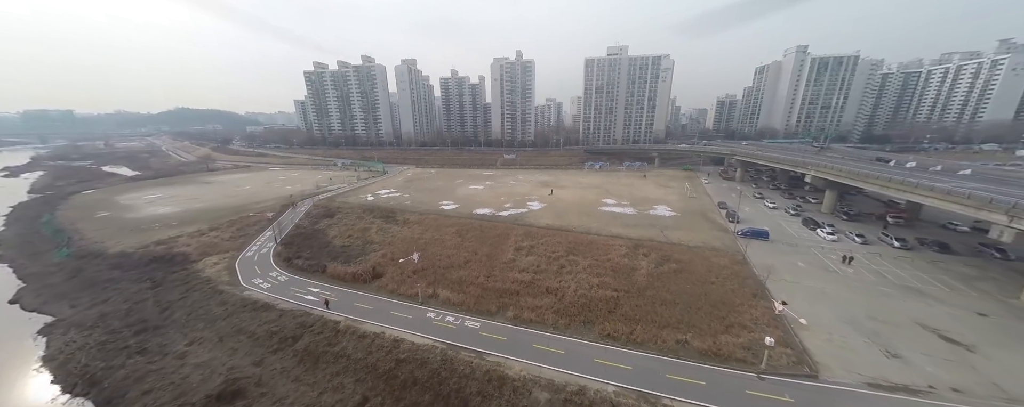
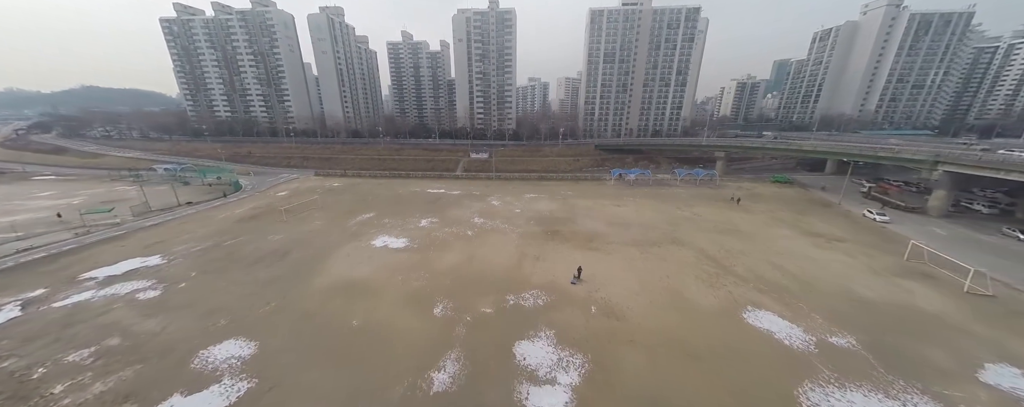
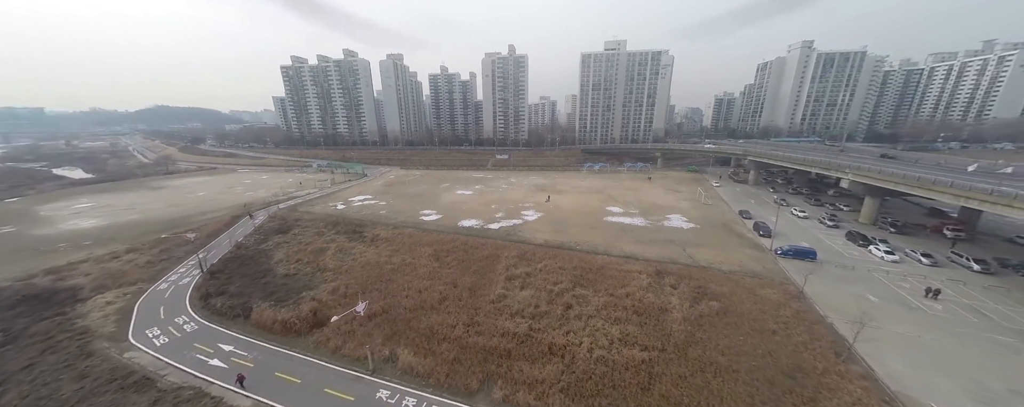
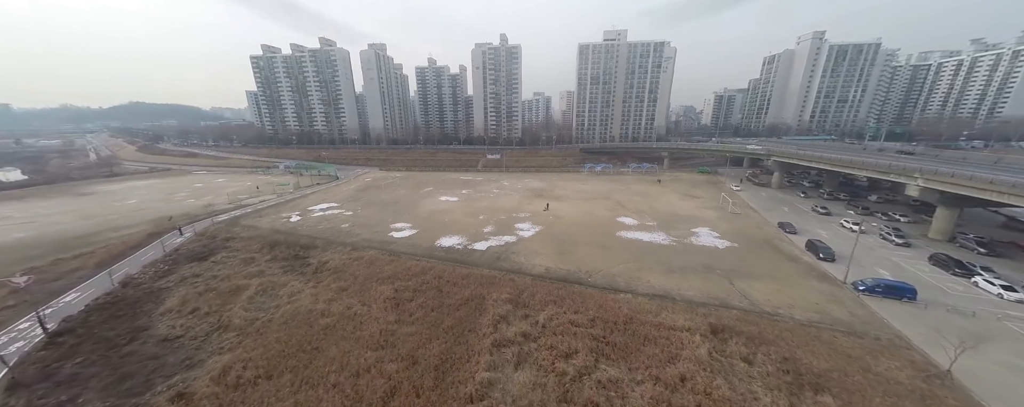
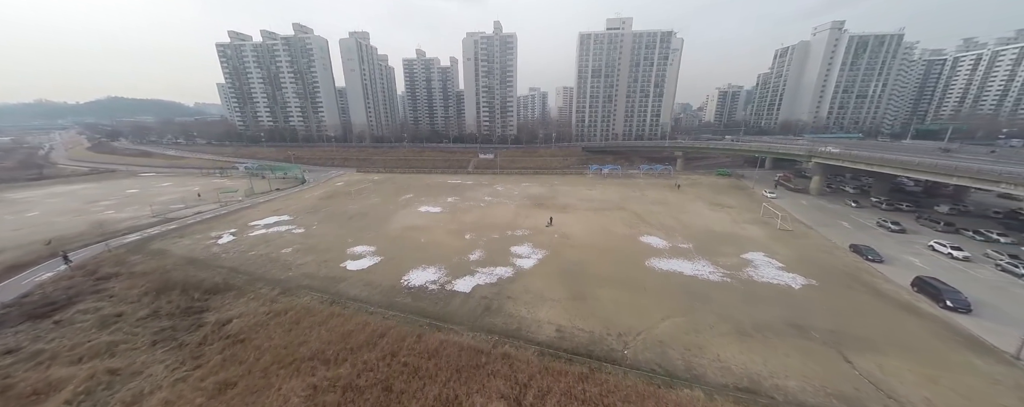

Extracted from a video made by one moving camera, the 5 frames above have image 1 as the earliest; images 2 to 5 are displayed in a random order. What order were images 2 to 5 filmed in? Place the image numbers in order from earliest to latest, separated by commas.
3, 4, 5, 2
